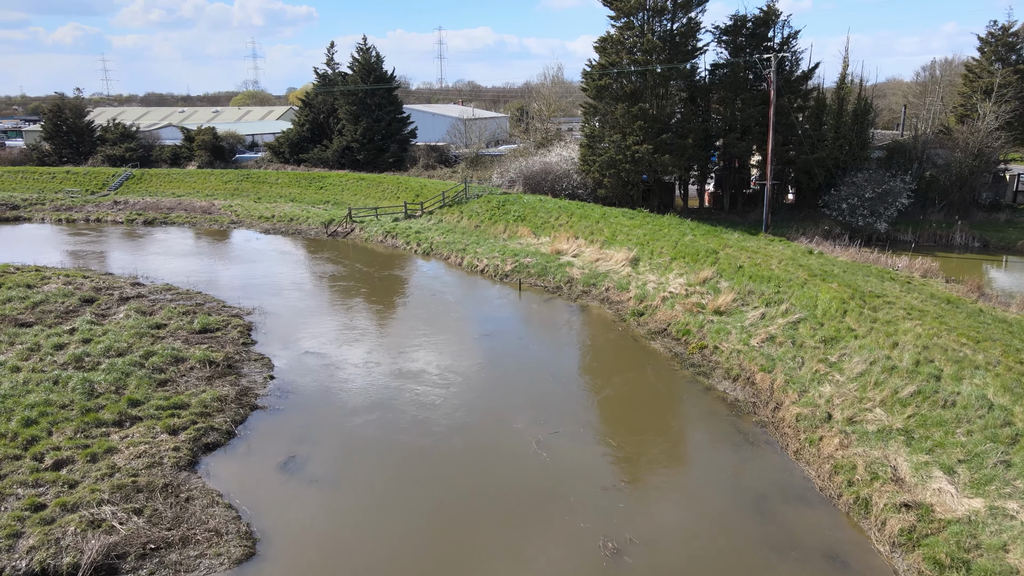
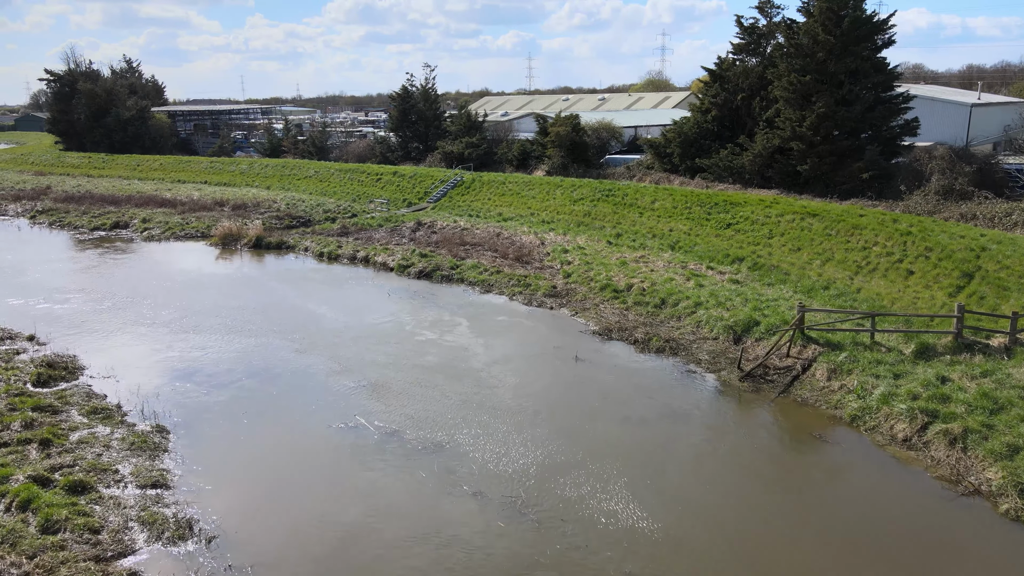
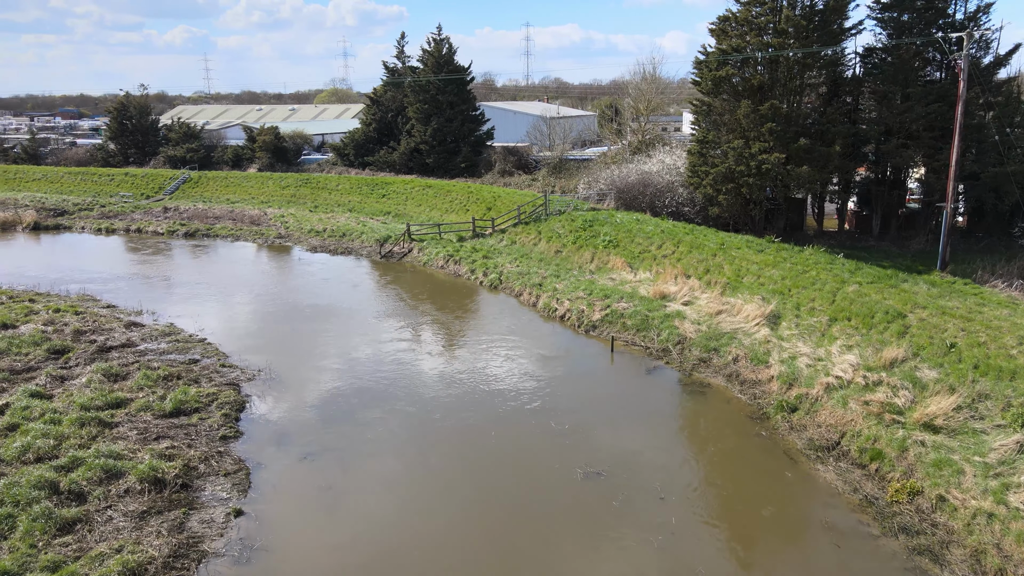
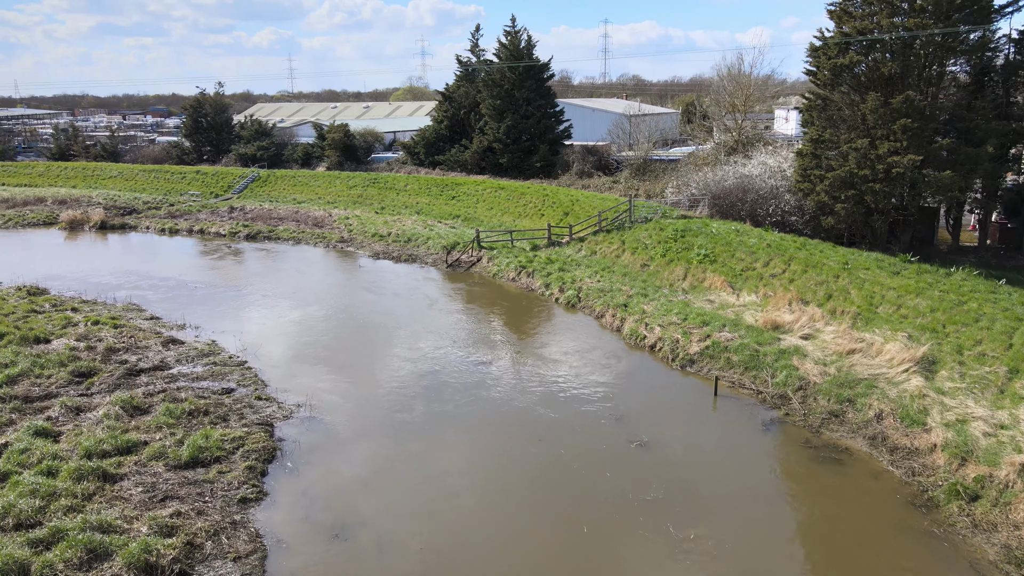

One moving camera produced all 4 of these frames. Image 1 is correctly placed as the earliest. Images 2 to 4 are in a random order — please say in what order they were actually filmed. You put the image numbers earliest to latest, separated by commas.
3, 4, 2
